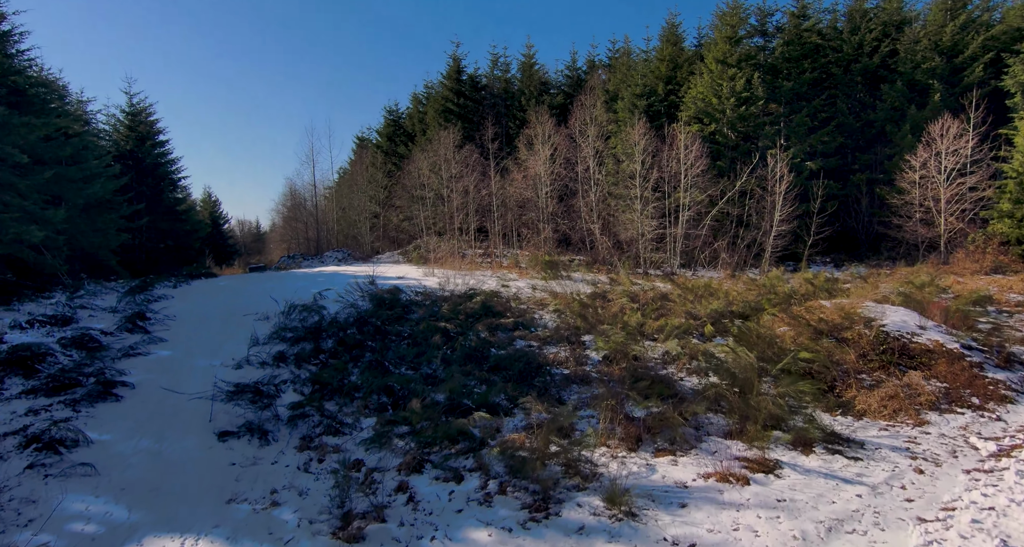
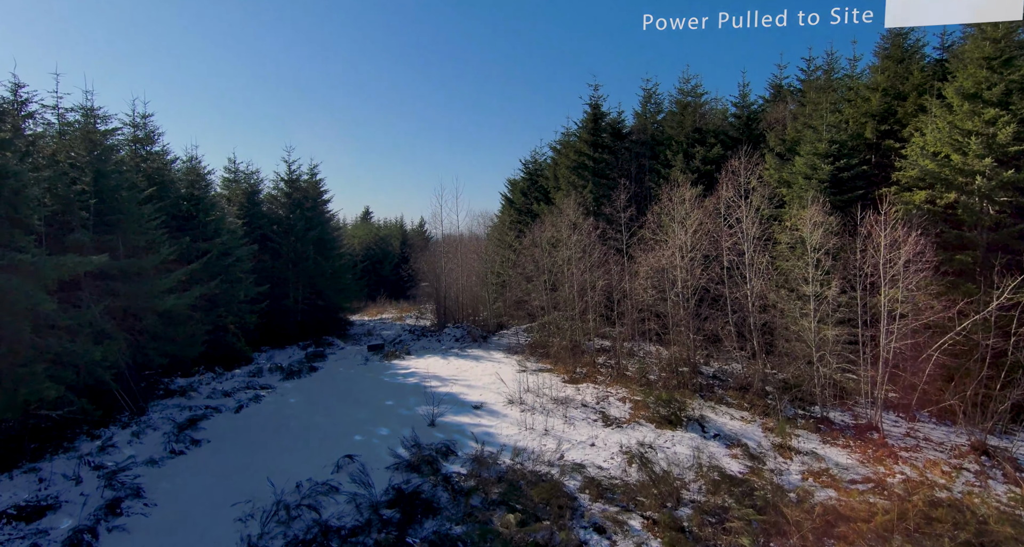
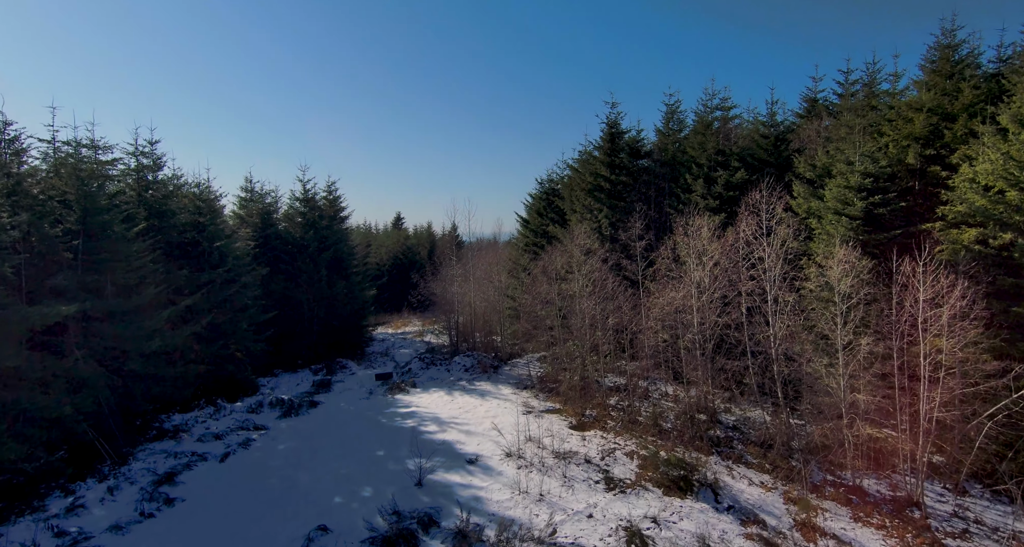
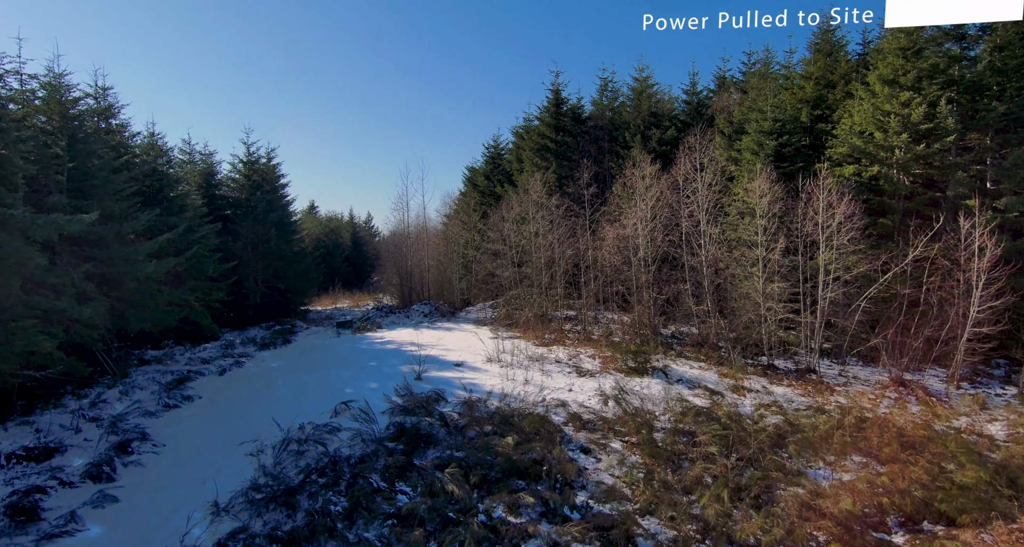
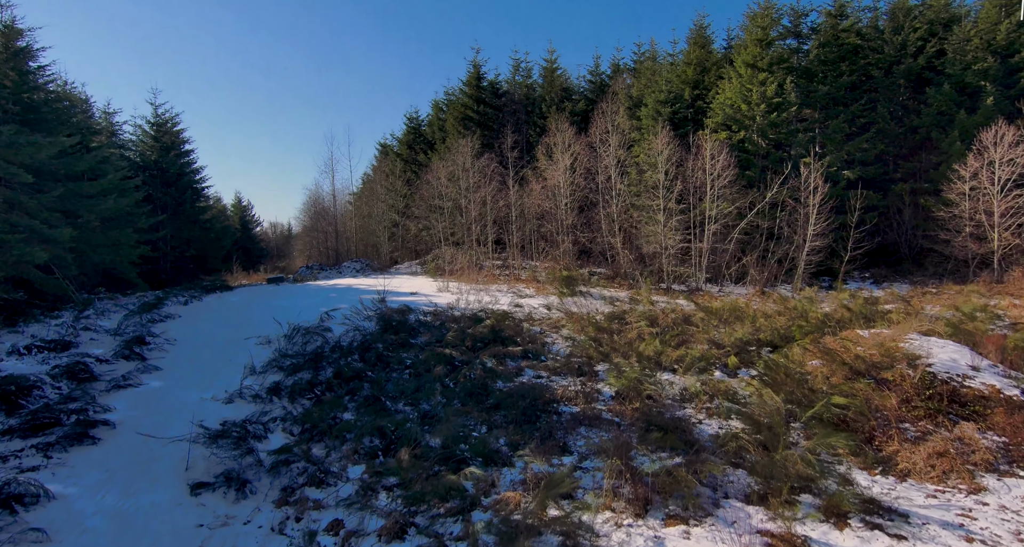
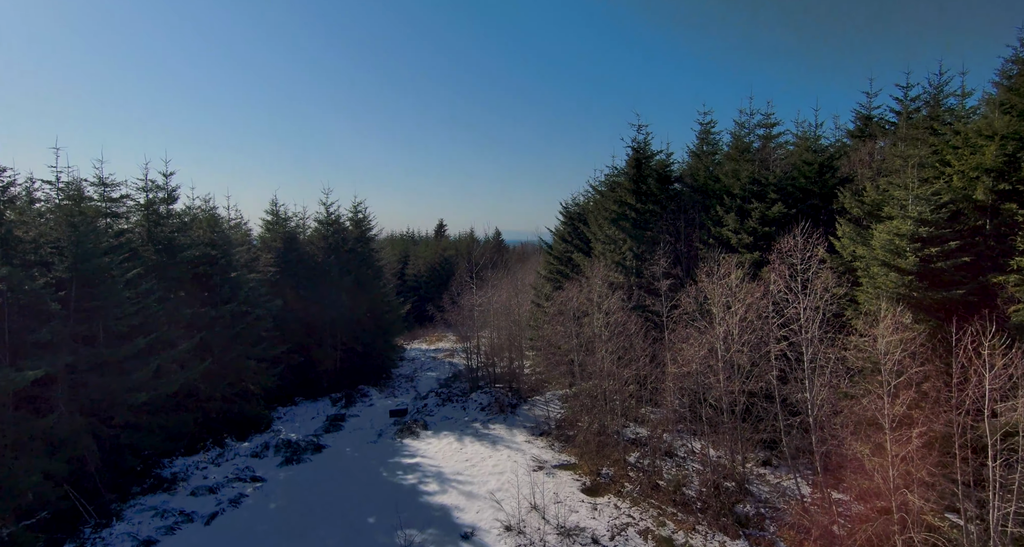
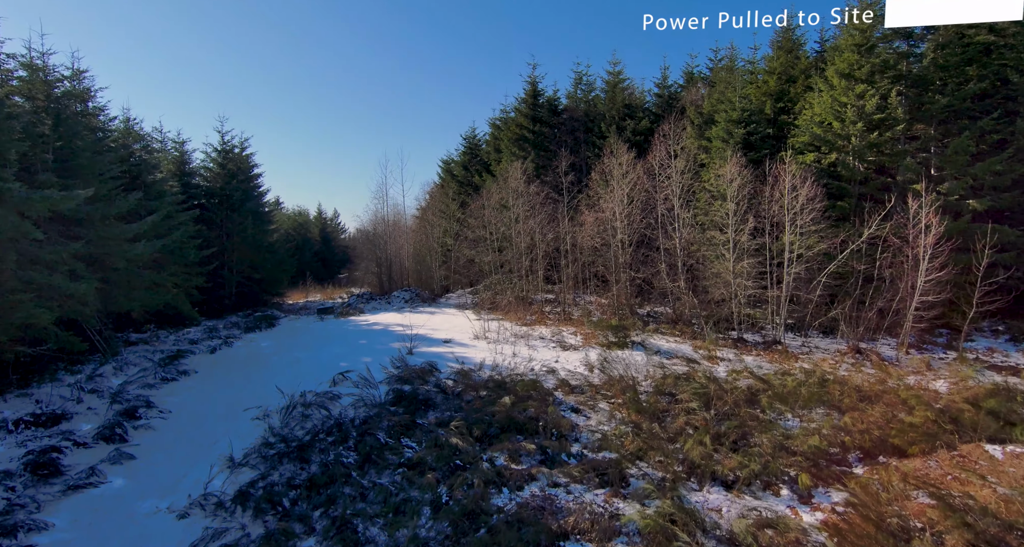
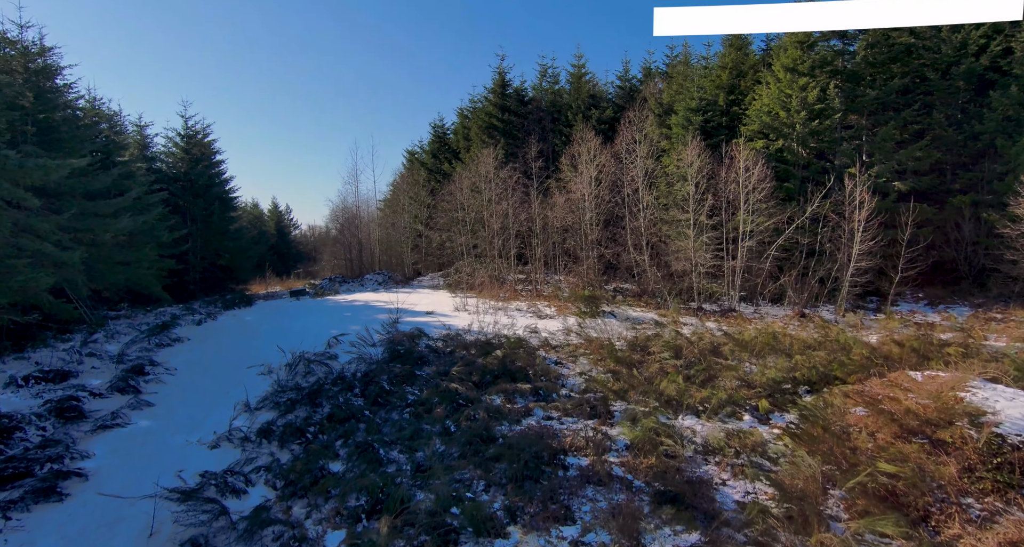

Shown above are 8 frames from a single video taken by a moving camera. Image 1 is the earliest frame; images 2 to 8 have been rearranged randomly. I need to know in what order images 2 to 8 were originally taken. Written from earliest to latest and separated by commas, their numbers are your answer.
5, 8, 7, 4, 2, 3, 6
